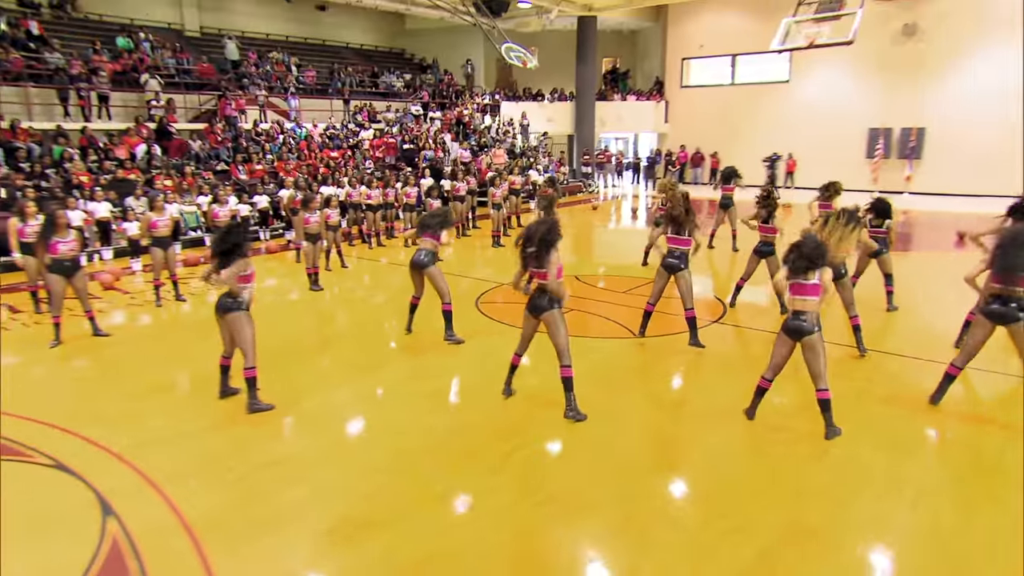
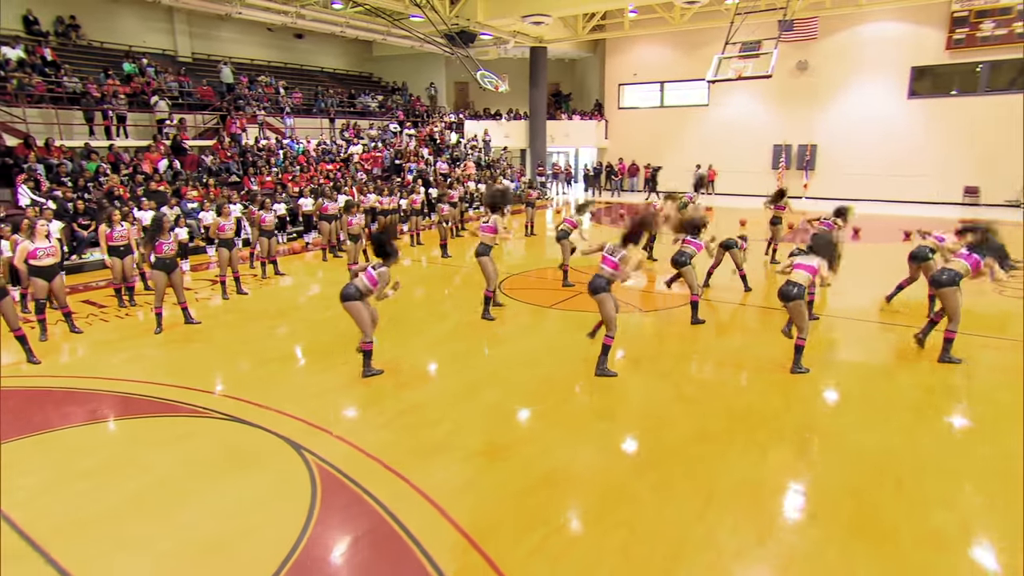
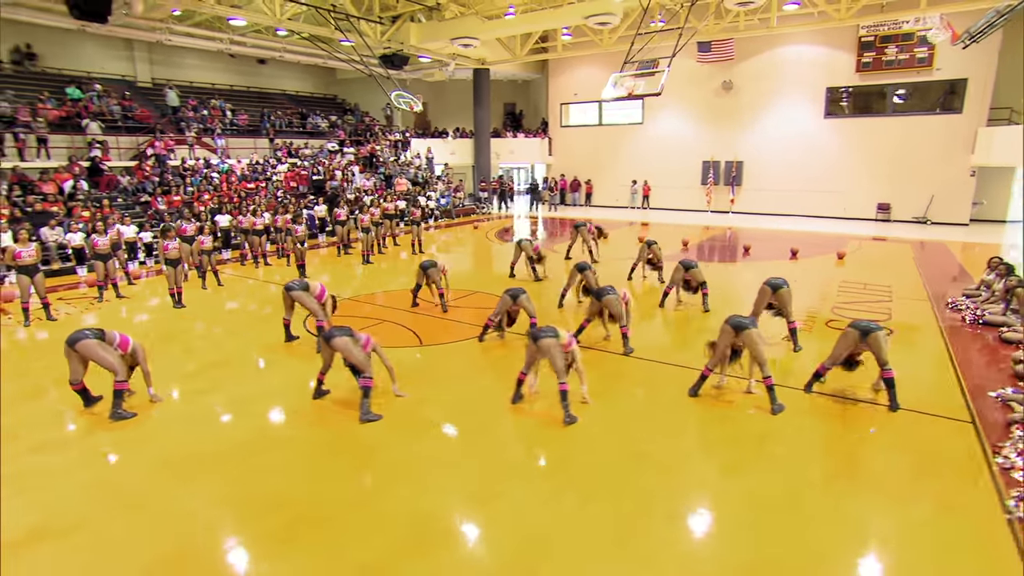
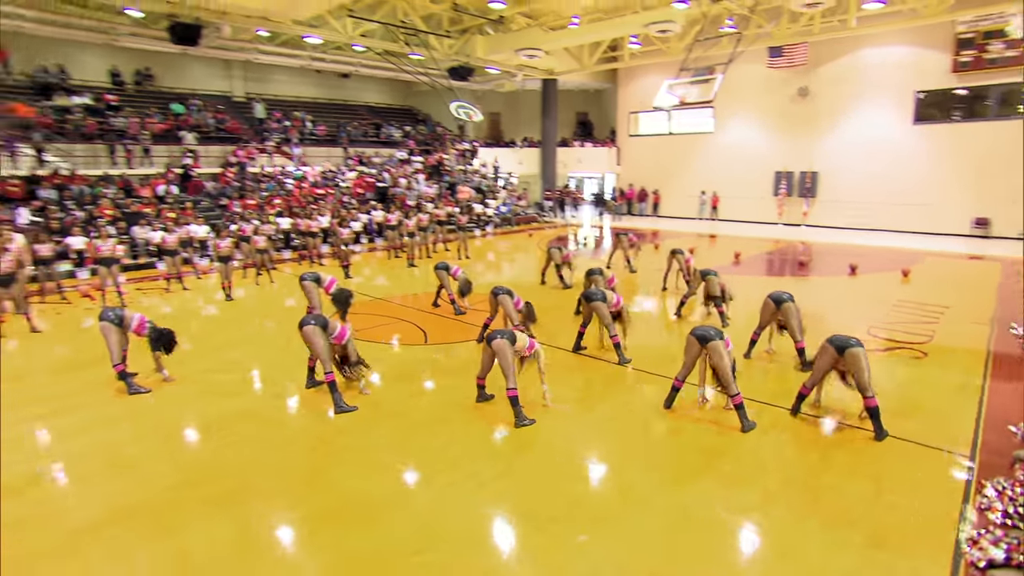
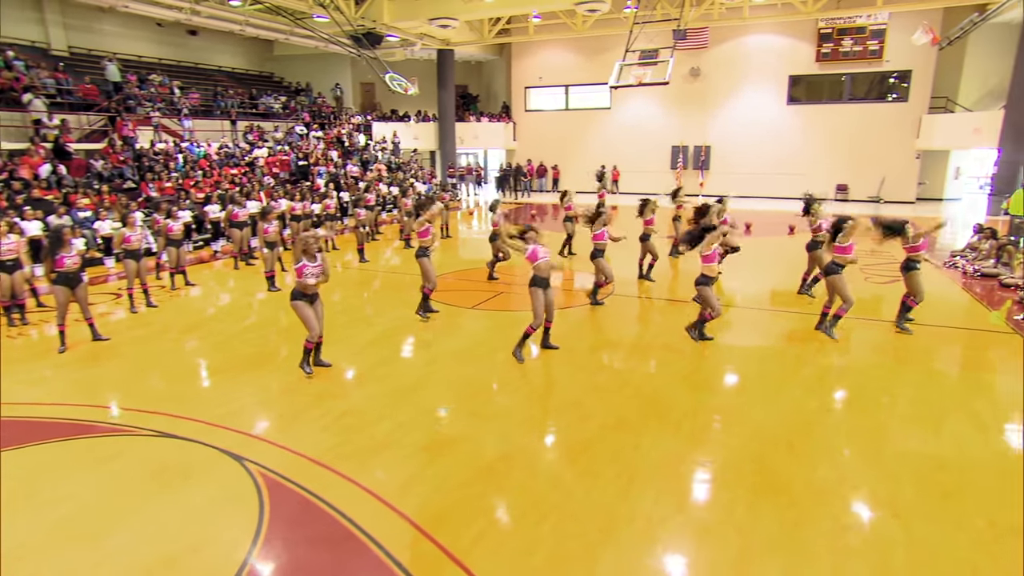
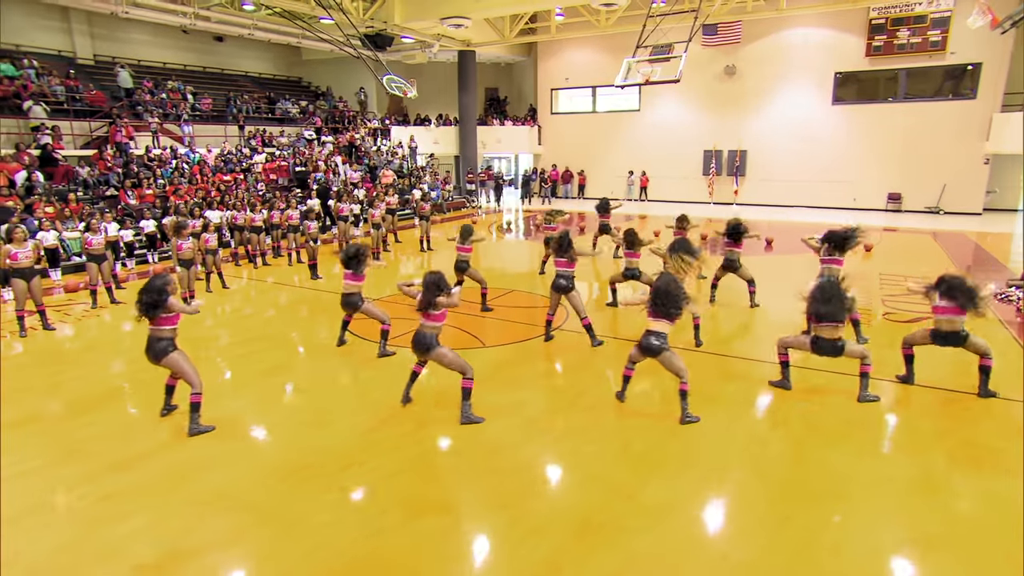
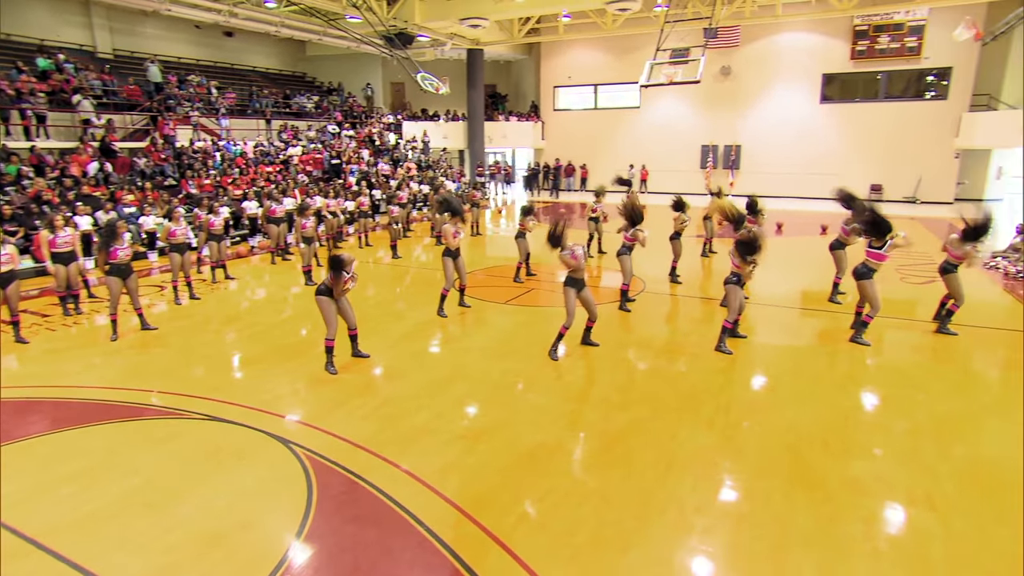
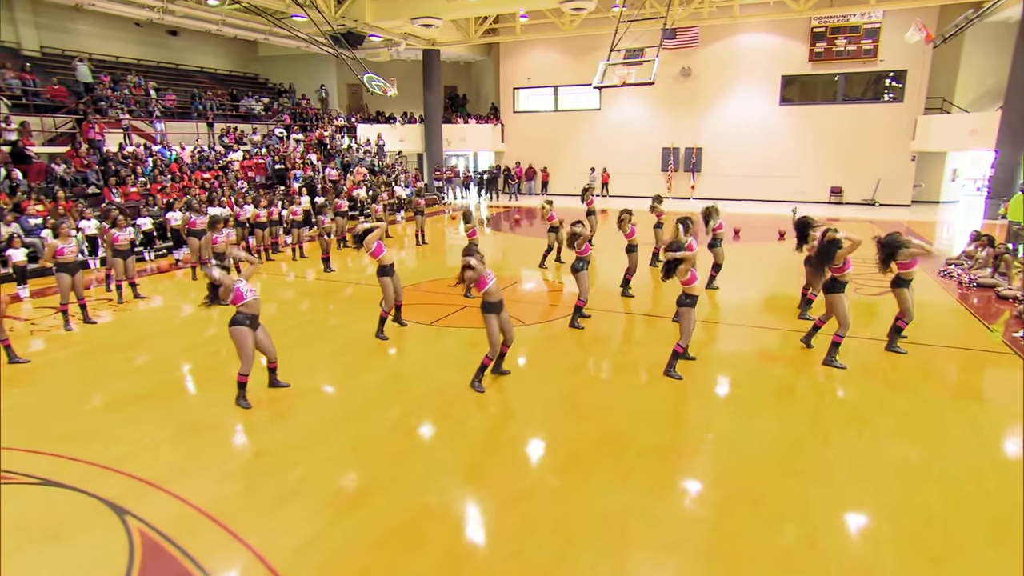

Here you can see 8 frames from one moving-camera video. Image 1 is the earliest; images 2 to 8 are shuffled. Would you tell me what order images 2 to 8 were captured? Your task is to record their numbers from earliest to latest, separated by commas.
2, 7, 5, 8, 6, 3, 4
